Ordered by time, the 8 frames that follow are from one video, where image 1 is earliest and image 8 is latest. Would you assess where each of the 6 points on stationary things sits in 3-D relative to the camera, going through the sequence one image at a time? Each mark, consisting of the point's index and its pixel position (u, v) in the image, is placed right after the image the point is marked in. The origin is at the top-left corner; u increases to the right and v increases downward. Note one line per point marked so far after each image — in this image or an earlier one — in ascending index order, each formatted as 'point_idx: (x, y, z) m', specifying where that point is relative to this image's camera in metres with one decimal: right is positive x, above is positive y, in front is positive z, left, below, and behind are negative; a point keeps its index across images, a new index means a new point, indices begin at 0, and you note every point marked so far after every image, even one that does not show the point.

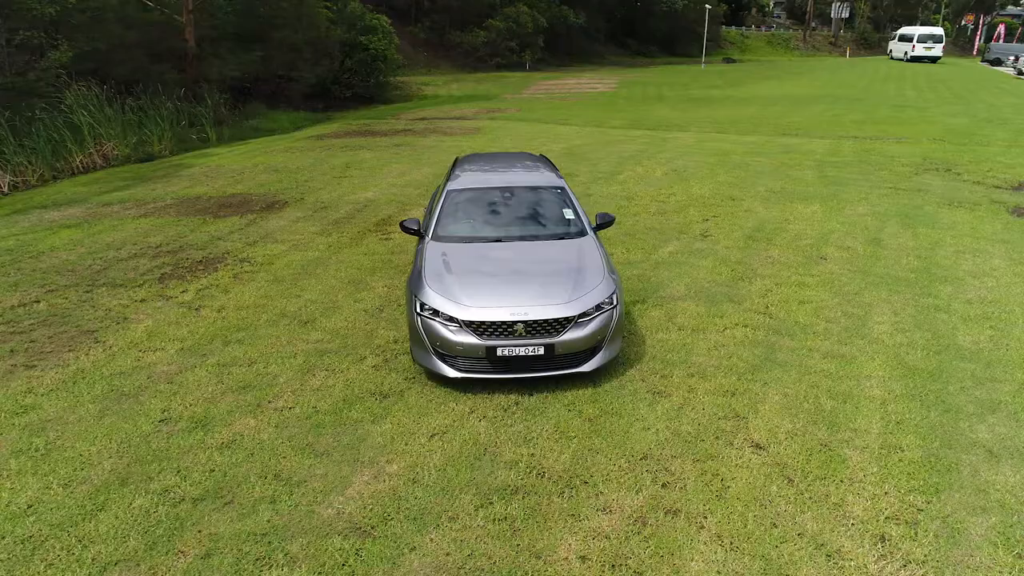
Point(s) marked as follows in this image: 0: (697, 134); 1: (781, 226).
0: (+5.0, +4.1, +19.1) m
1: (+3.8, +0.9, +10.0) m
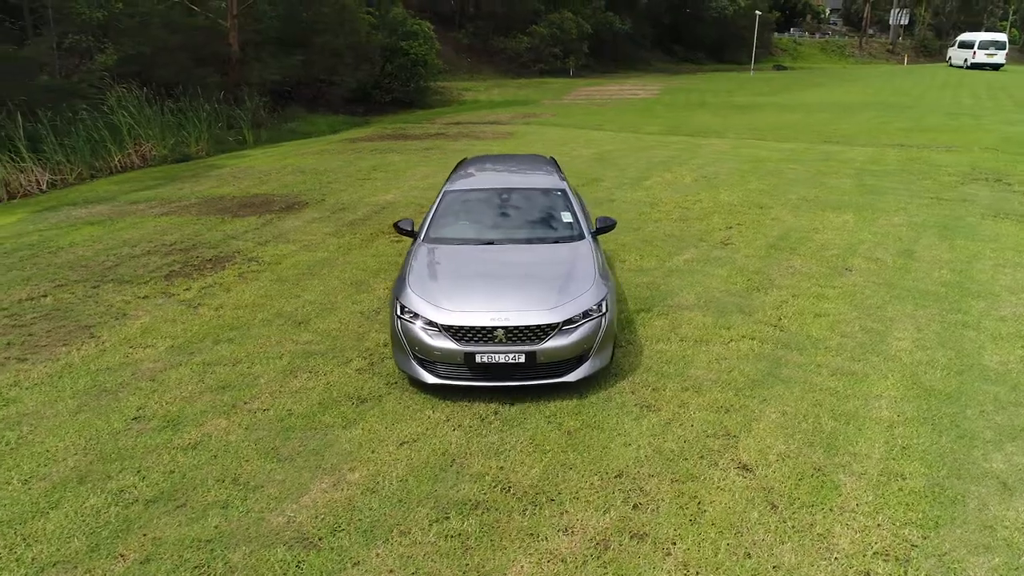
0: (+5.8, +3.8, +18.6) m
1: (+4.0, +0.7, +9.6) m
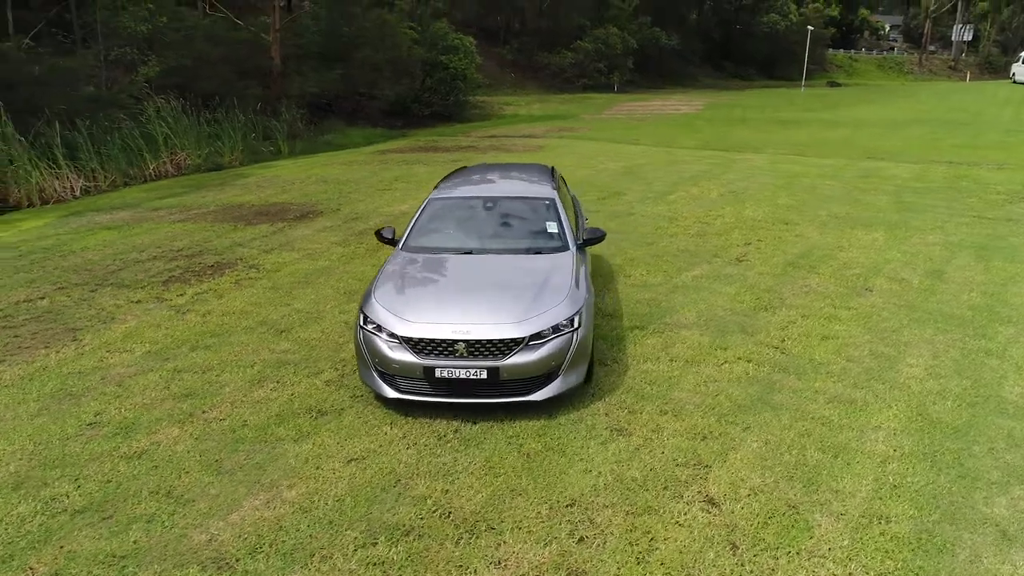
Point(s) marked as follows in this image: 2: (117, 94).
0: (+6.5, +3.3, +18.0) m
1: (+4.0, +0.4, +9.1) m
2: (-10.0, +4.9, +18.1) m
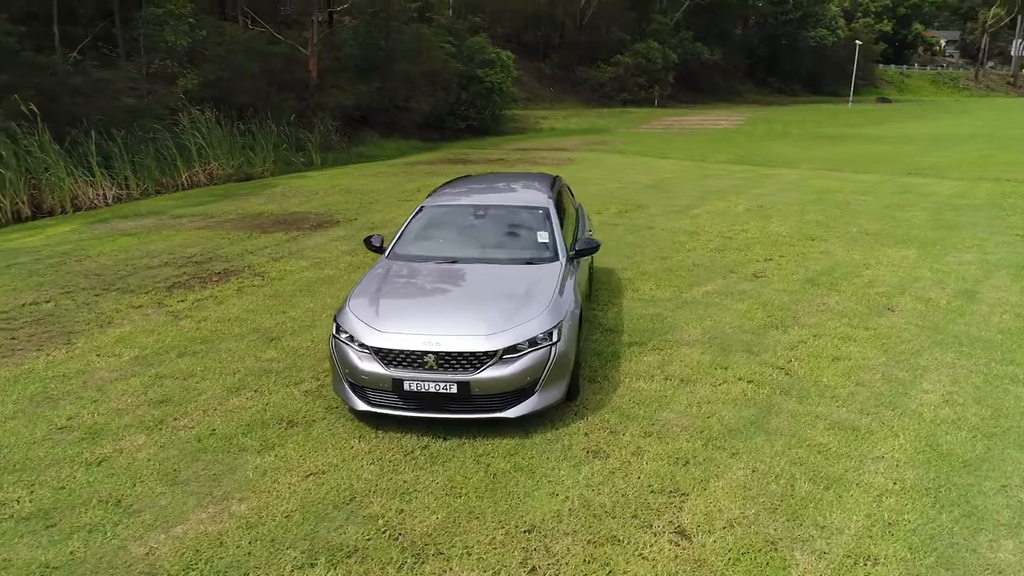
0: (+7.2, +2.8, +17.4) m
1: (+4.1, +0.2, +8.6) m
2: (-9.3, +4.7, +18.5) m
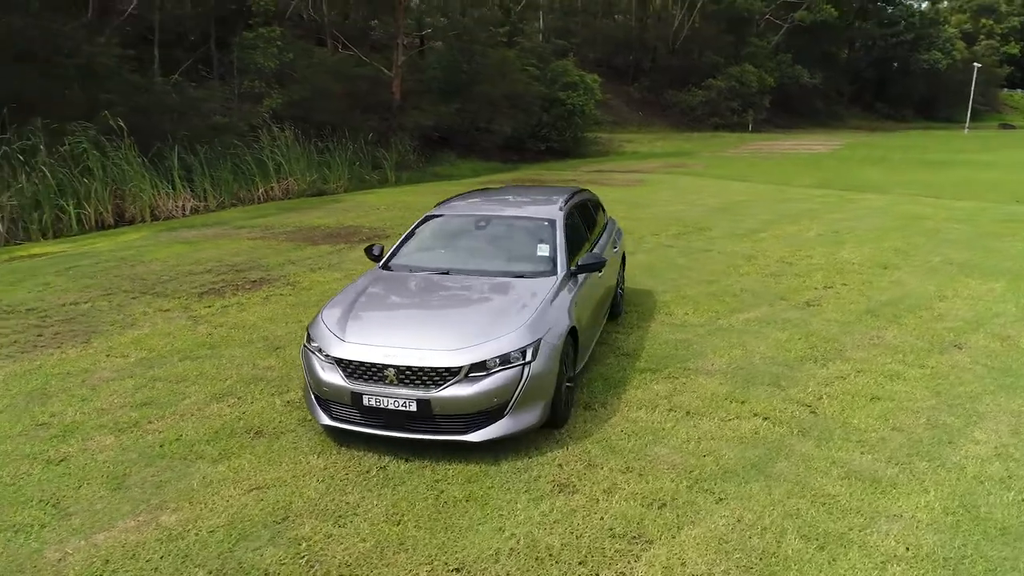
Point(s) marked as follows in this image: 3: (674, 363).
0: (+8.7, +2.1, +16.1) m
1: (+4.5, -0.2, +7.7) m
2: (-7.4, +4.5, +19.4) m
3: (+1.3, -0.6, +5.9) m
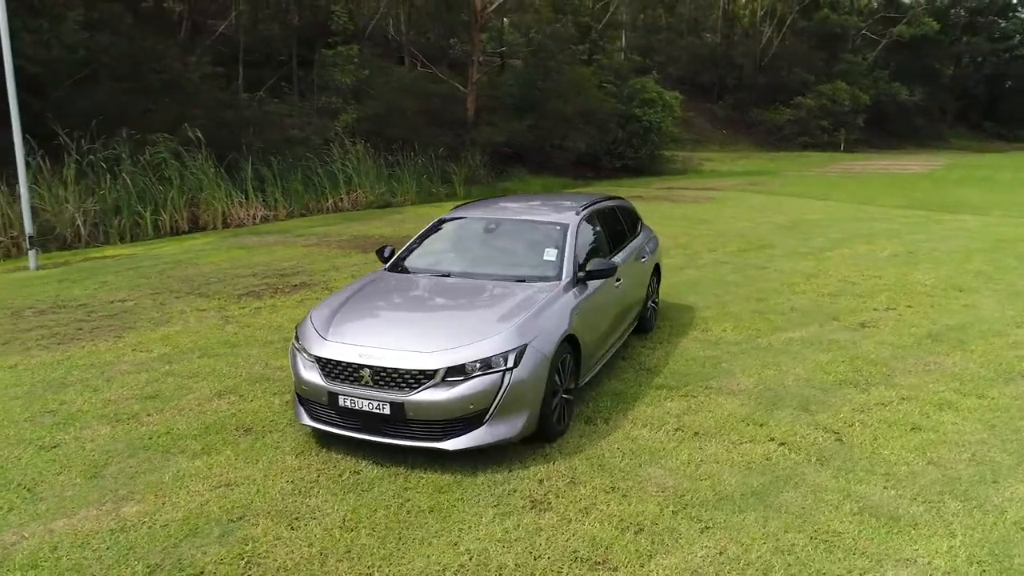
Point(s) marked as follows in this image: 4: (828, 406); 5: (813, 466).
0: (+10.0, +1.5, +14.8) m
1: (+4.7, -0.4, +6.9) m
2: (-5.5, +4.2, +20.1) m
3: (+1.4, -0.7, +5.5) m
4: (+2.2, -0.8, +5.0) m
5: (+1.7, -1.0, +4.1) m
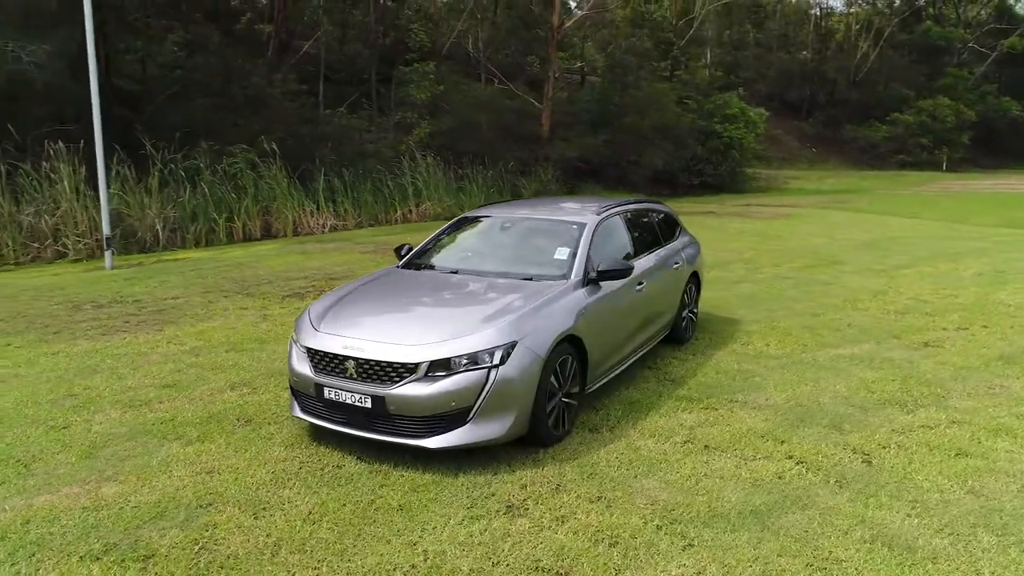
0: (+11.2, +0.9, +13.5) m
1: (+5.0, -0.6, +6.2) m
2: (-3.5, +3.9, +20.5) m
3: (+1.5, -0.8, +5.1) m
4: (+2.2, -0.9, +4.6) m
5: (+1.7, -1.0, +3.7) m
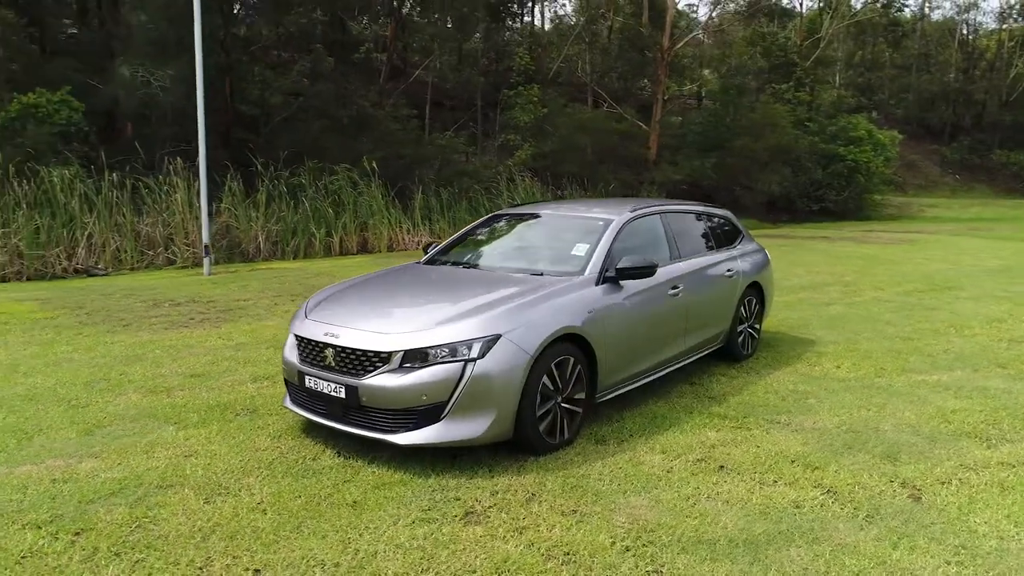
0: (+12.6, +0.3, +11.2) m
1: (+5.2, -0.7, +5.0) m
2: (-0.7, +3.4, +20.7) m
3: (+1.6, -0.8, +4.5) m
4: (+2.2, -0.9, +3.8) m
5: (+1.5, -1.0, +3.1) m
